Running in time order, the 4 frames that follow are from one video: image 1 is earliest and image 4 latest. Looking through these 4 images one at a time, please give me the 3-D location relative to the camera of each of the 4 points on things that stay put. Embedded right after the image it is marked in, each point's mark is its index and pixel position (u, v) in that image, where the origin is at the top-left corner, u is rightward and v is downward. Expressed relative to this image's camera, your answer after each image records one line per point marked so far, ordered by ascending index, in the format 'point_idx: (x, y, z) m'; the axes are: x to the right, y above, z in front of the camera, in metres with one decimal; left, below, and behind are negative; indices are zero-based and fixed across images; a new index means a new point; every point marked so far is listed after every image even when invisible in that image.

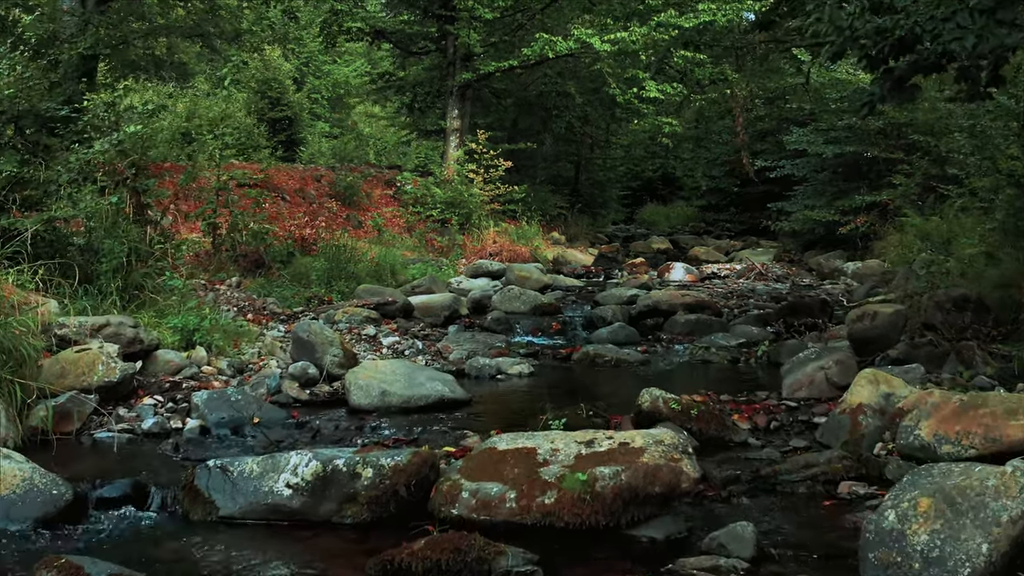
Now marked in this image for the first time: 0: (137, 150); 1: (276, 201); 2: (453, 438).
0: (-4.5, +1.7, +8.6) m
1: (-5.0, +1.8, +15.1) m
2: (-0.4, -1.1, +5.1) m
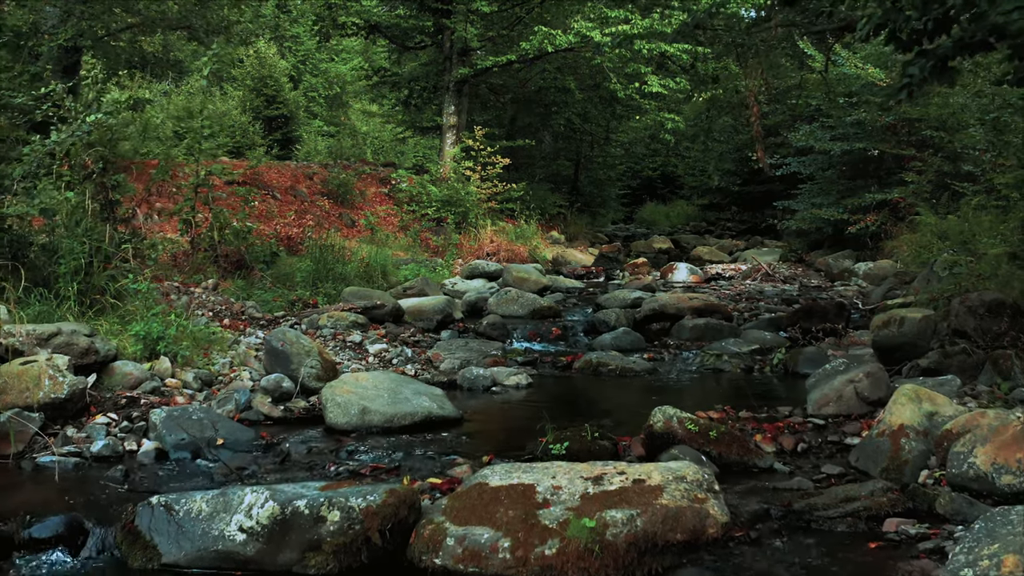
0: (-4.6, +1.6, +8.0) m
1: (-5.0, +1.8, +14.5) m
2: (-0.5, -1.1, +4.5) m
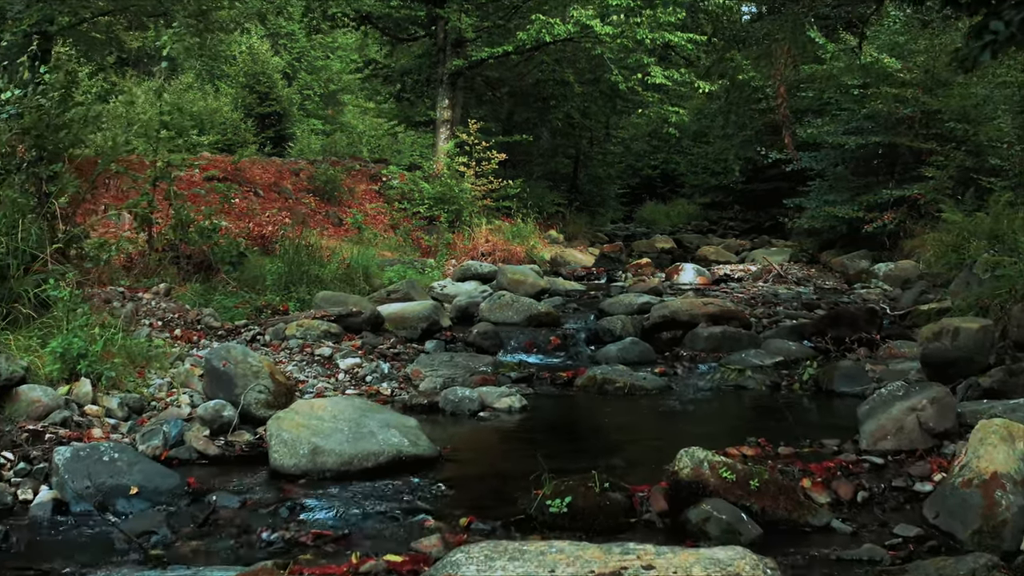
0: (-4.7, +1.6, +7.0) m
1: (-5.1, +1.7, +13.4) m
2: (-0.5, -1.2, +3.5) m
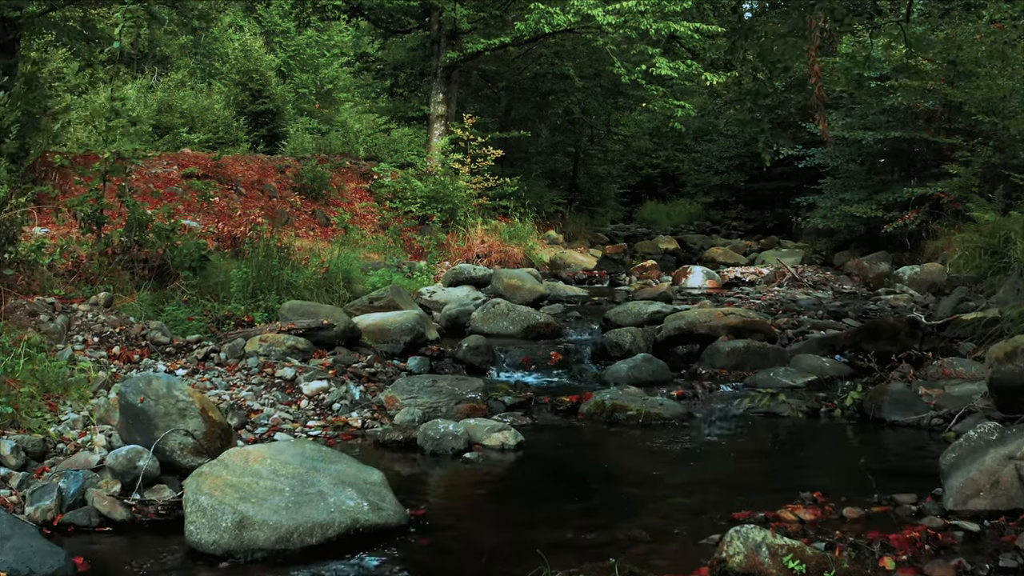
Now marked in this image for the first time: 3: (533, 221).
0: (-4.7, +1.5, +5.9) m
1: (-5.2, +1.7, +12.4) m
2: (-0.6, -1.3, +2.5) m
3: (+0.5, +1.7, +17.7) m
